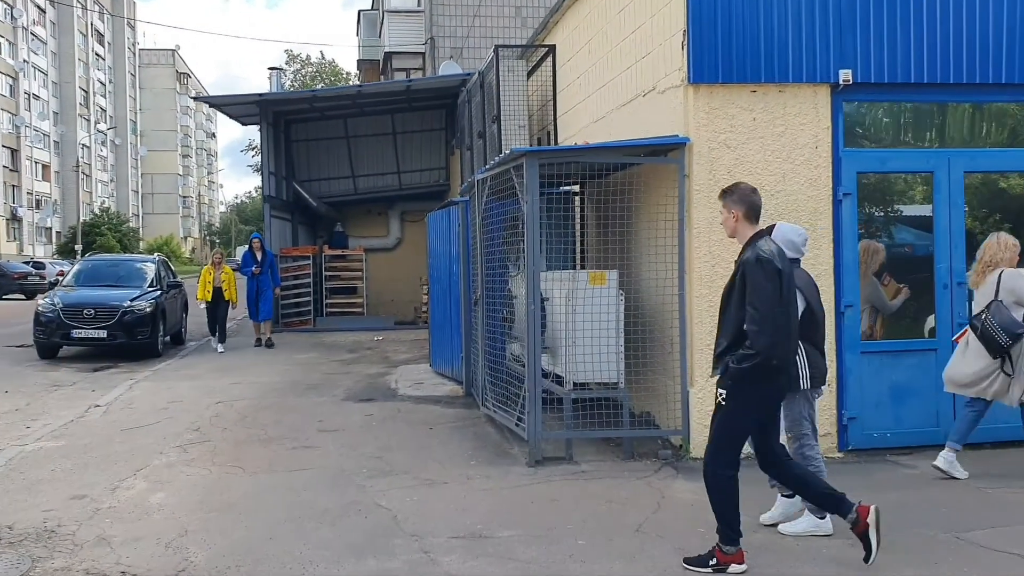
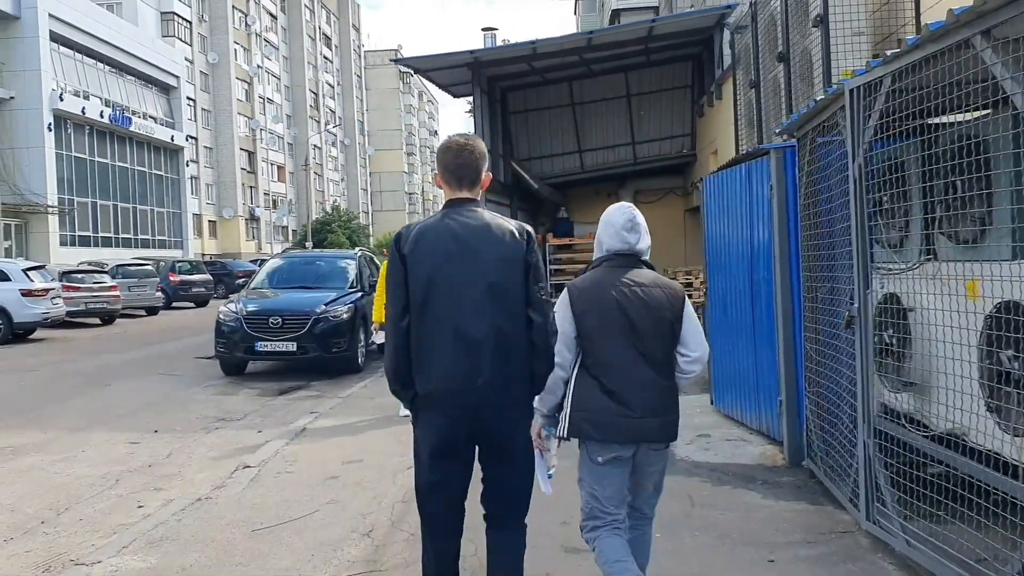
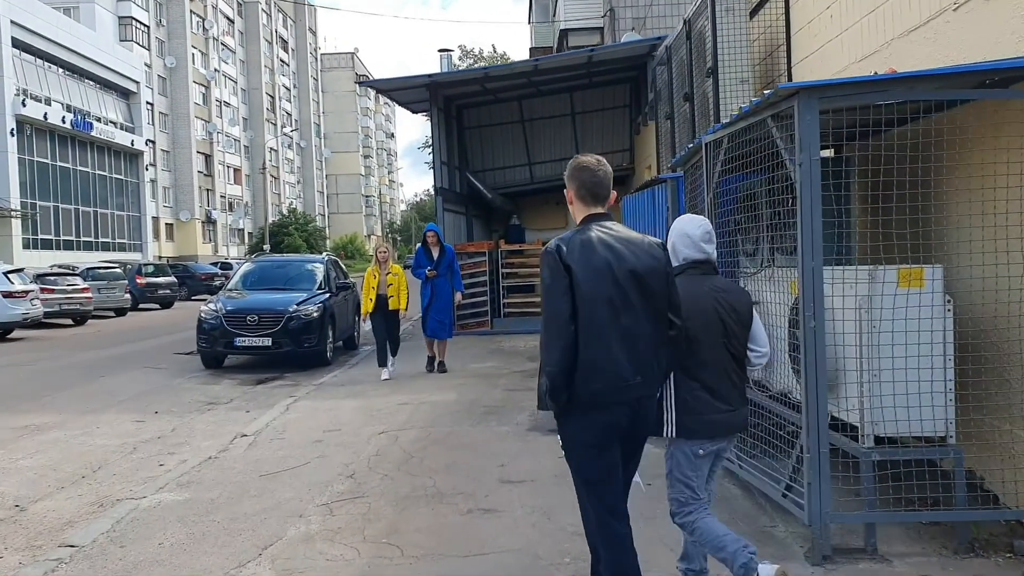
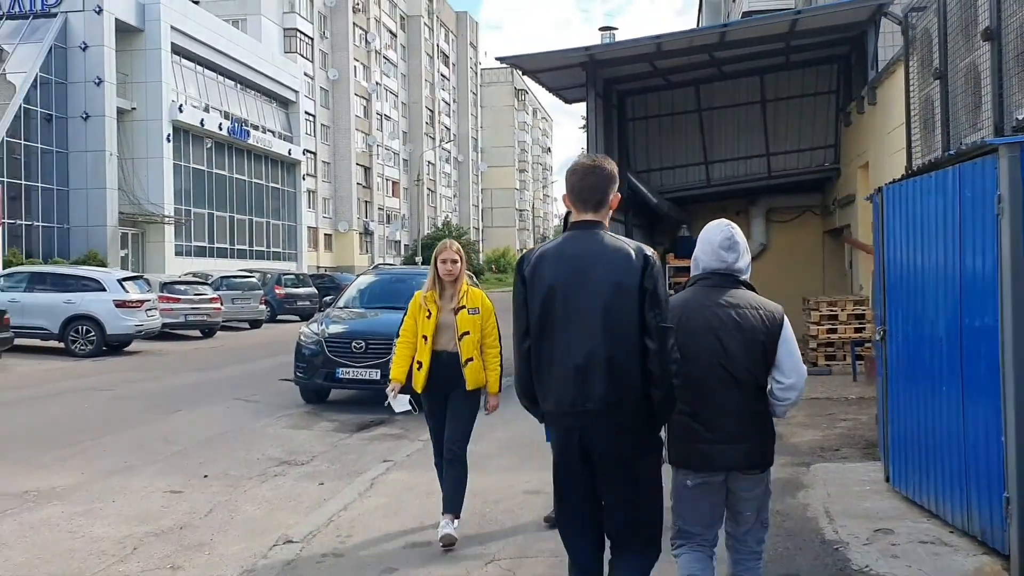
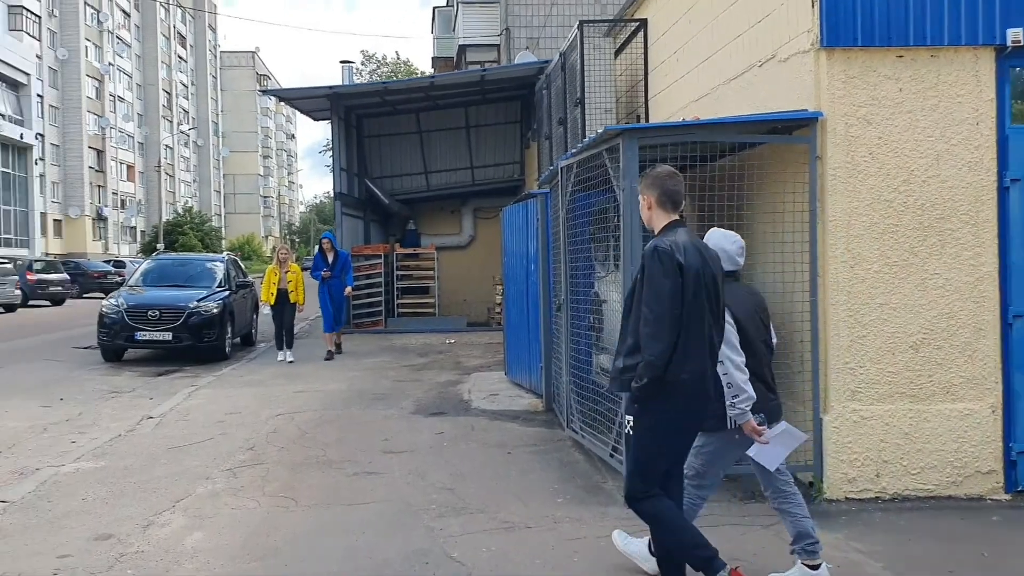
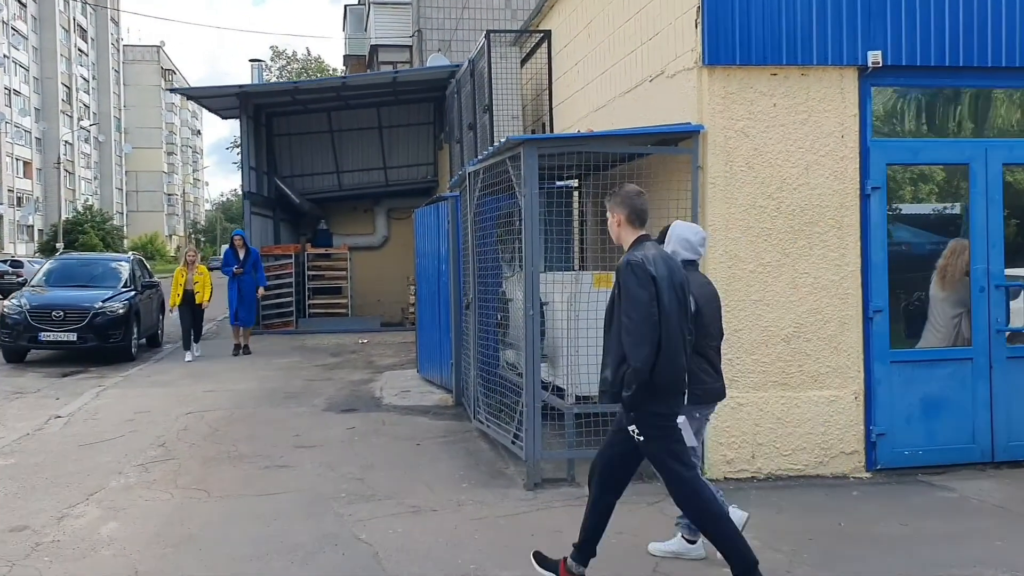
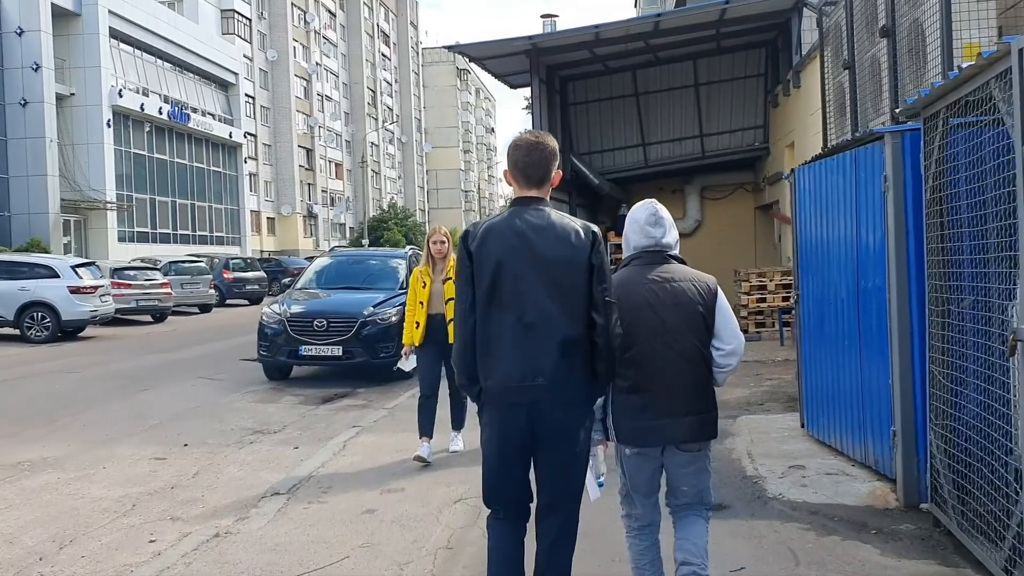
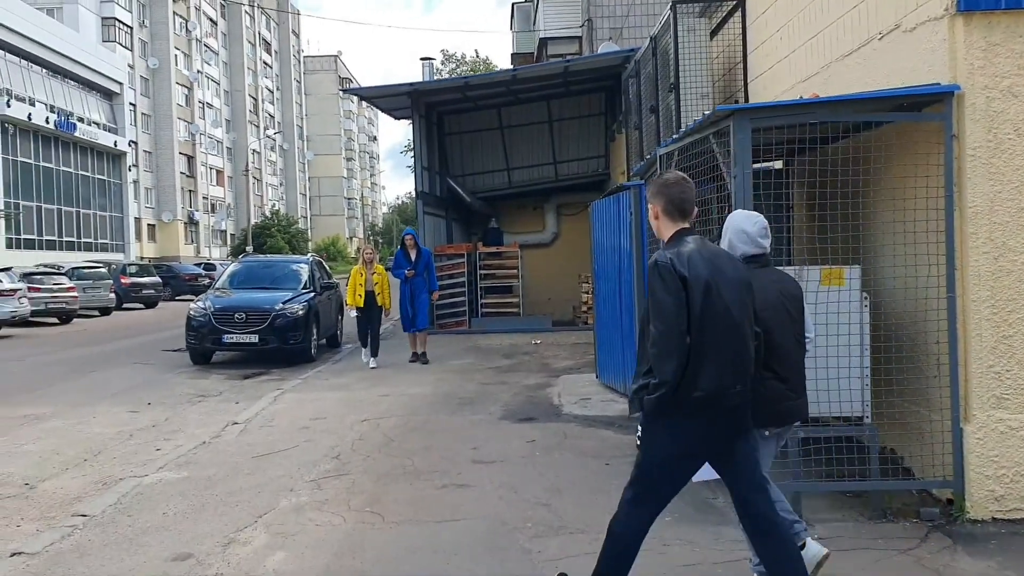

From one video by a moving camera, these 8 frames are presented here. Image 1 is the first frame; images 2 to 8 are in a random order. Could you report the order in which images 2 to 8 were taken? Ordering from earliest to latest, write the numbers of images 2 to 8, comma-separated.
6, 5, 8, 3, 2, 7, 4
